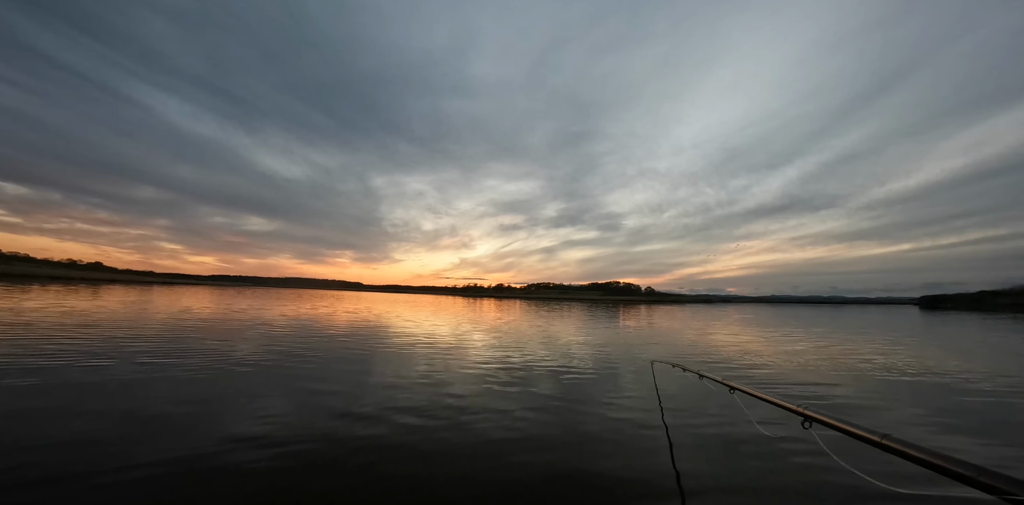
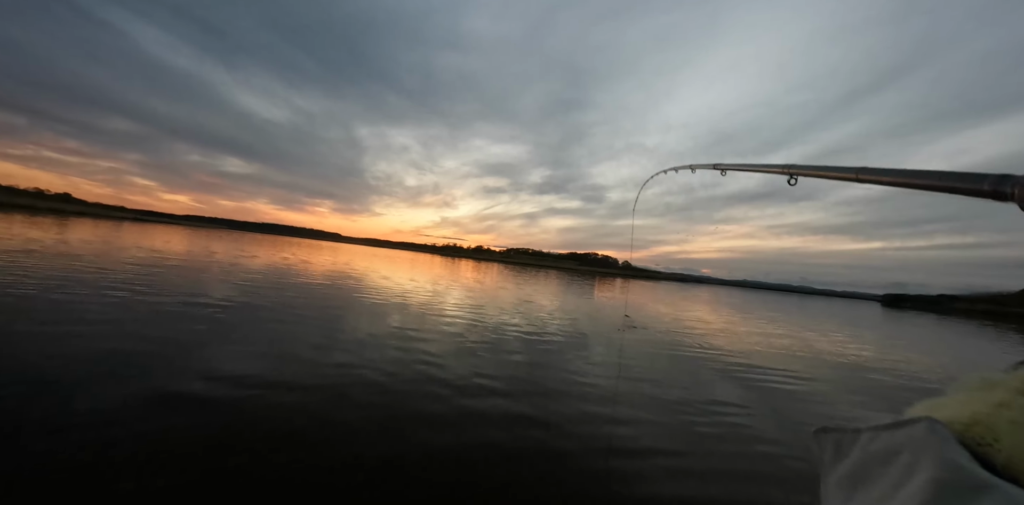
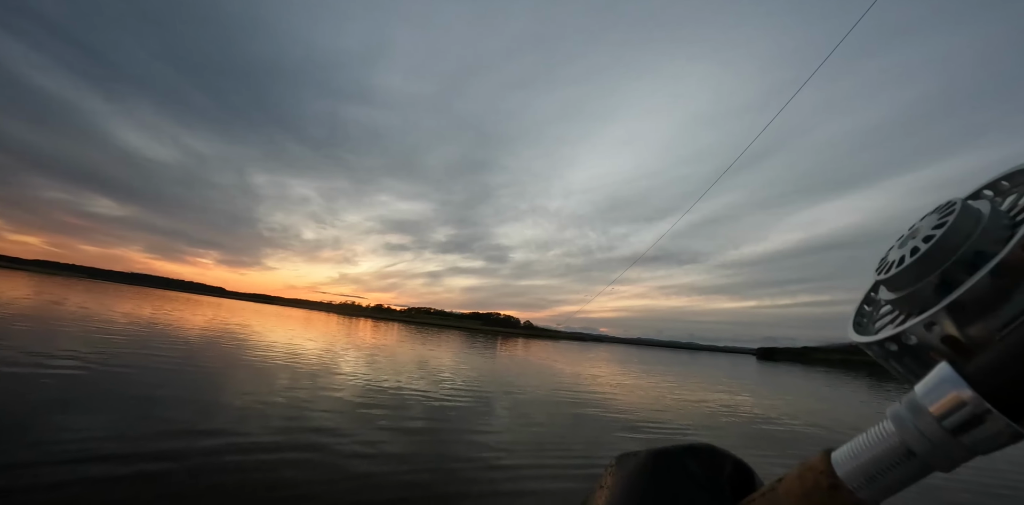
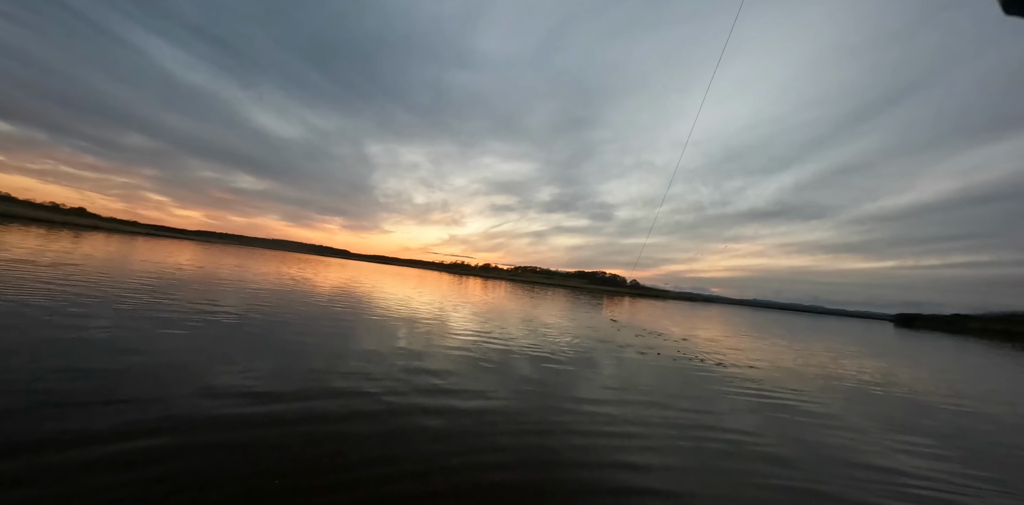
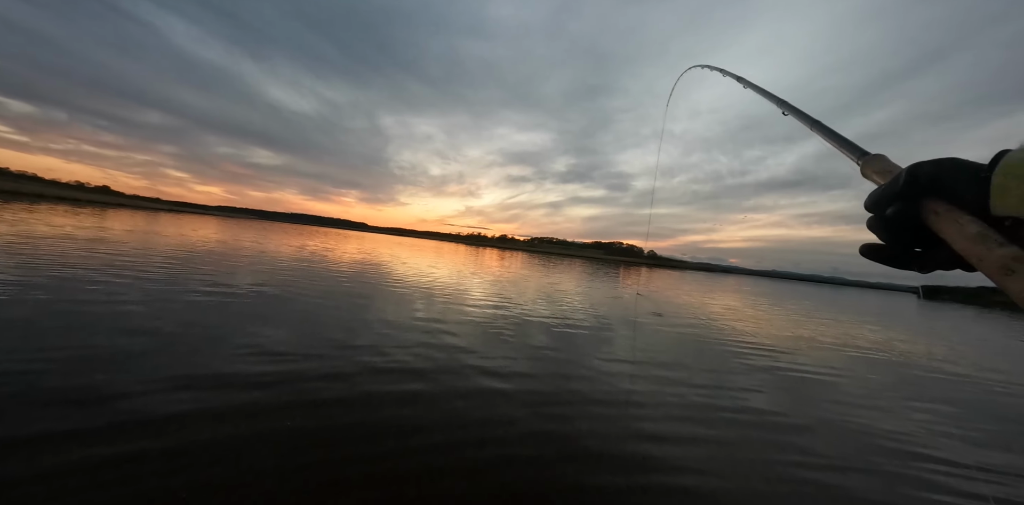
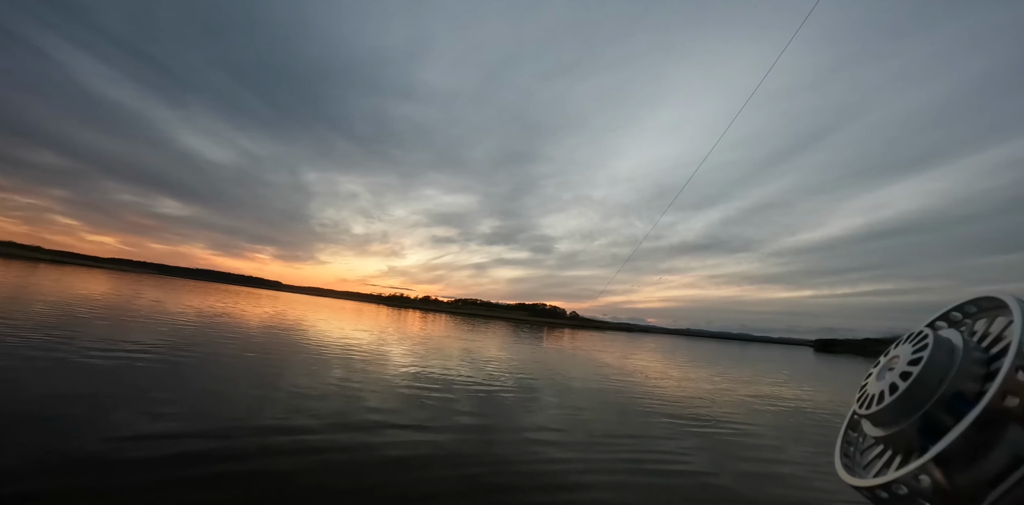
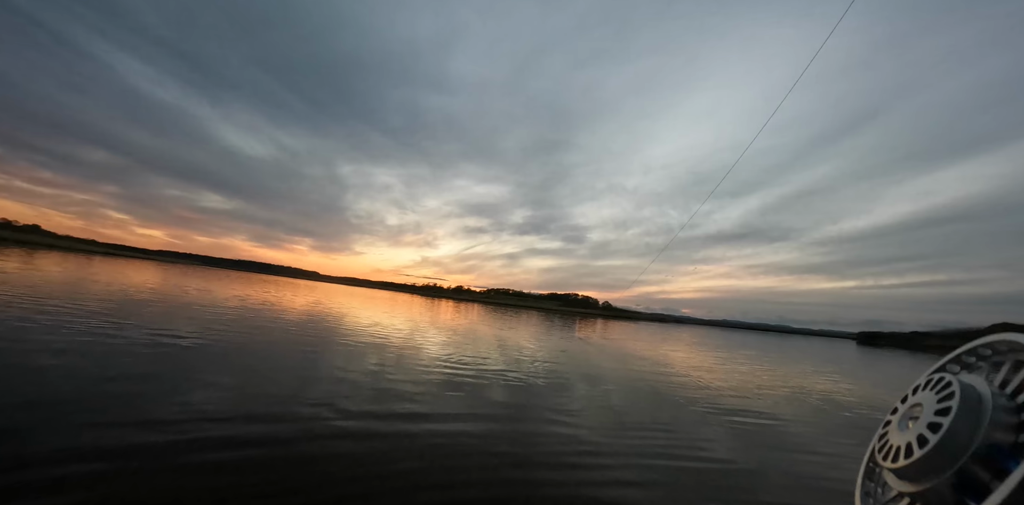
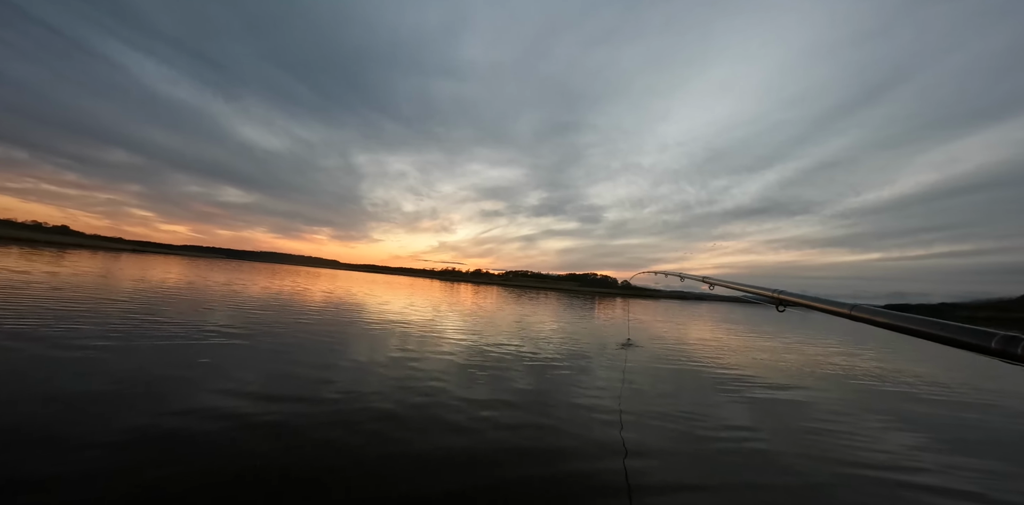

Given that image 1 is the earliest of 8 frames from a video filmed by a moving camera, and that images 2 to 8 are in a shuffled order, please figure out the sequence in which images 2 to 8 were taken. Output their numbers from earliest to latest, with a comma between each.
8, 2, 5, 4, 7, 6, 3
